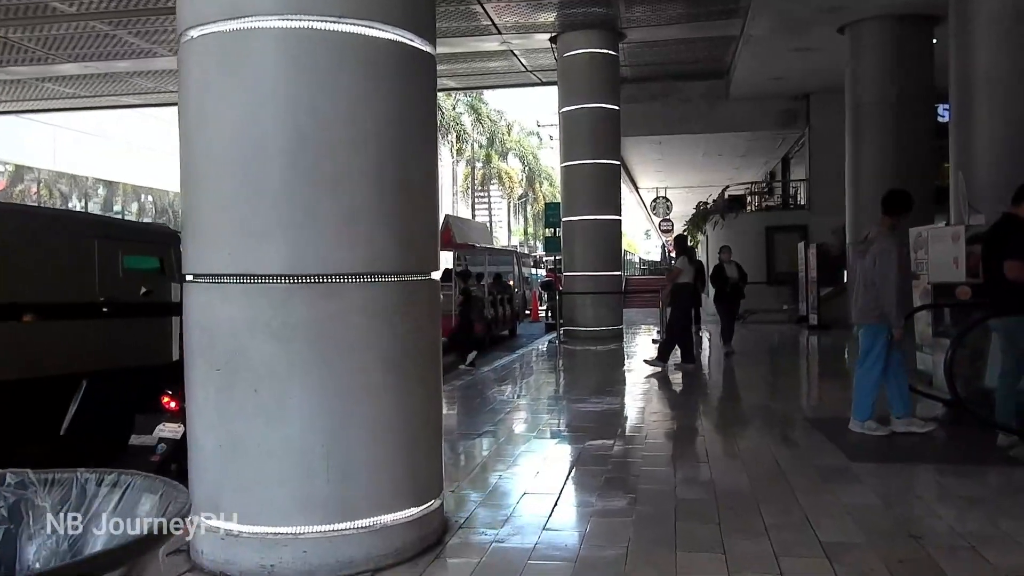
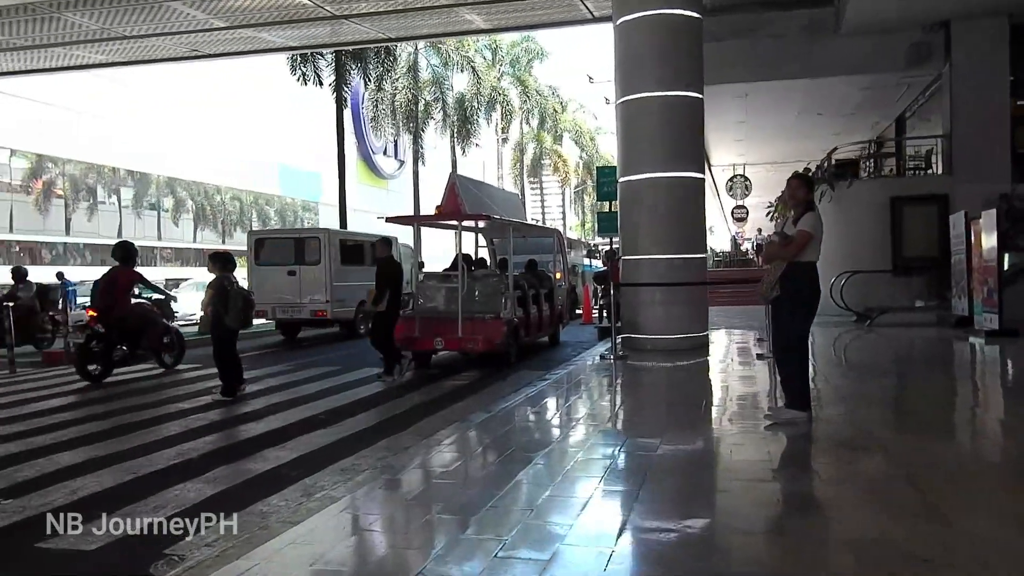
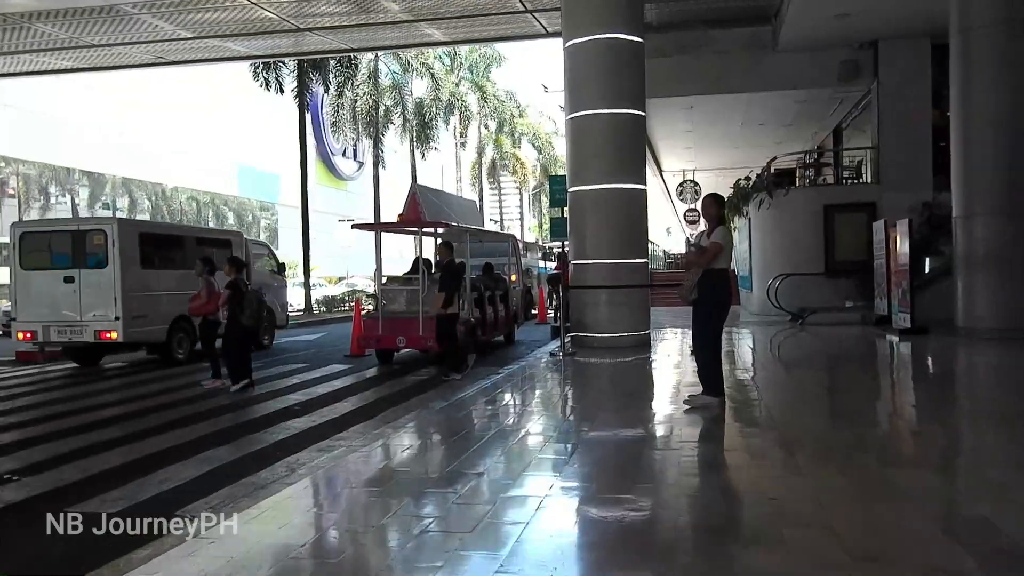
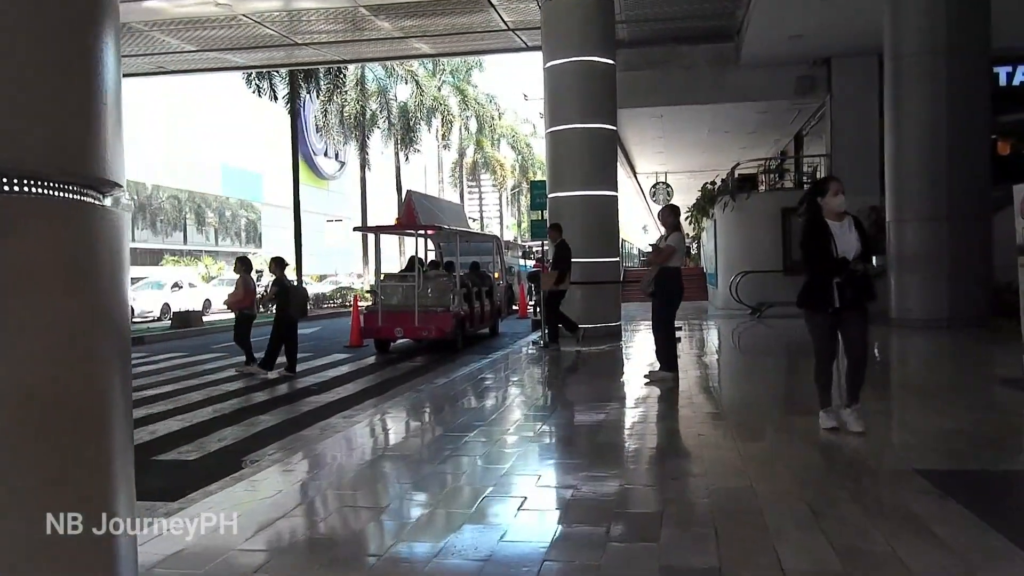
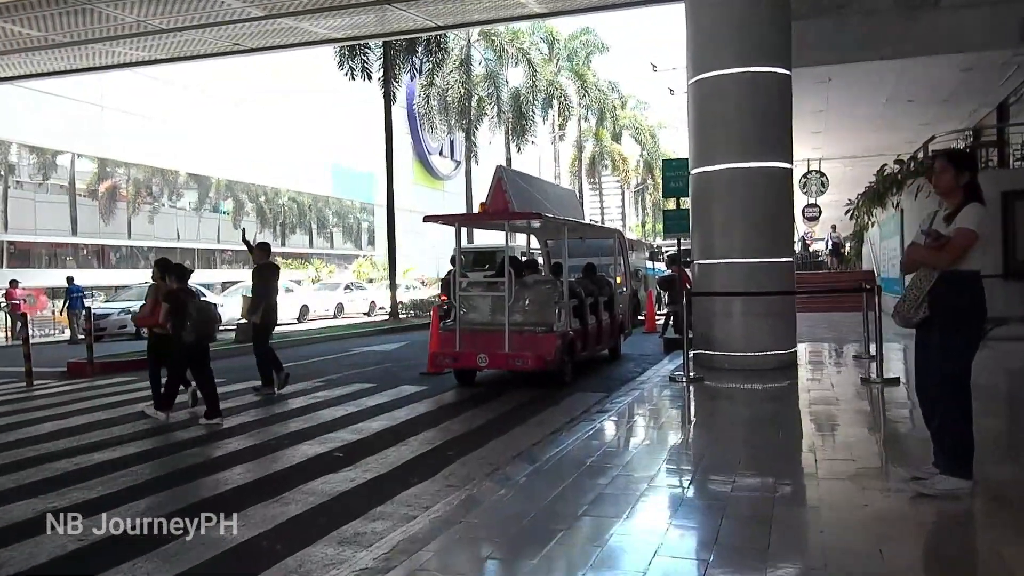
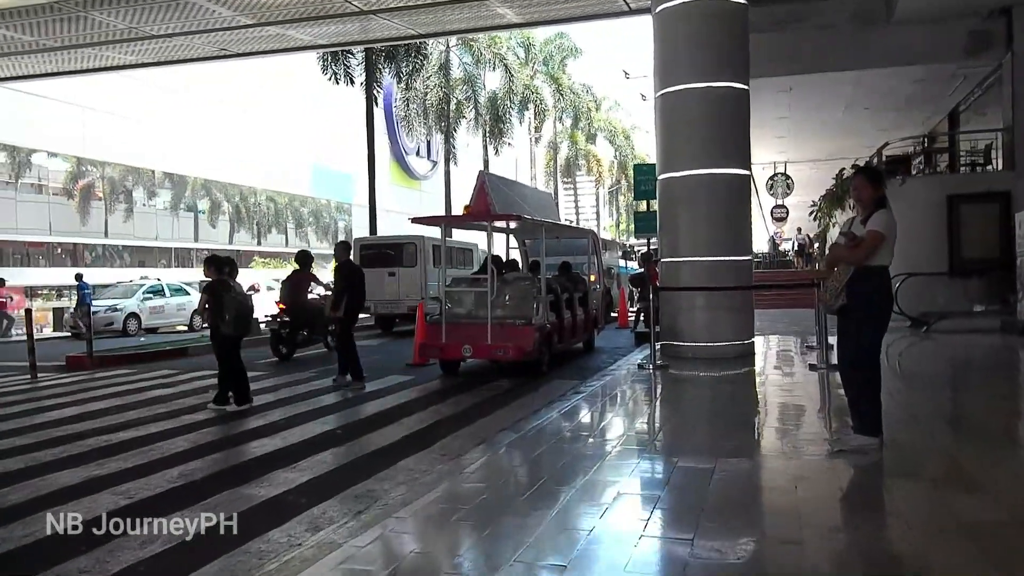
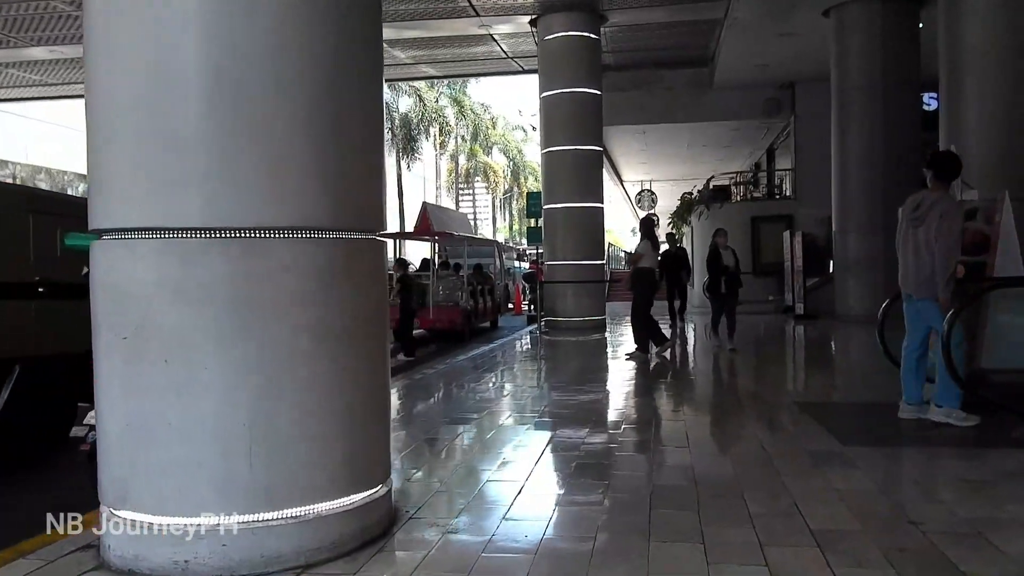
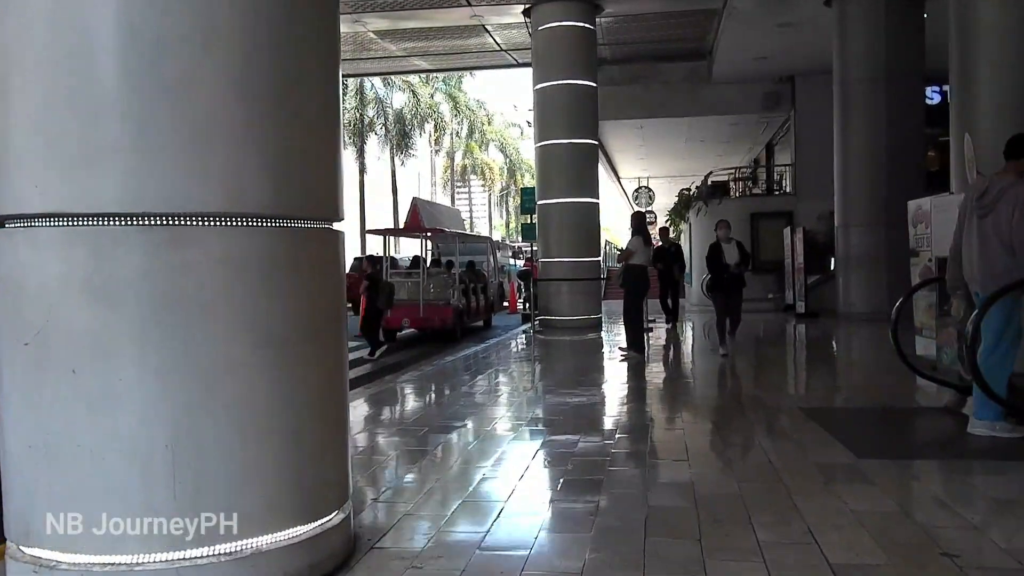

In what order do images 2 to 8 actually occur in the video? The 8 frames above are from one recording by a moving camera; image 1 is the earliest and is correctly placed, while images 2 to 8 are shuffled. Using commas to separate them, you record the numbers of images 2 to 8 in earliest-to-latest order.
7, 8, 4, 3, 2, 6, 5
